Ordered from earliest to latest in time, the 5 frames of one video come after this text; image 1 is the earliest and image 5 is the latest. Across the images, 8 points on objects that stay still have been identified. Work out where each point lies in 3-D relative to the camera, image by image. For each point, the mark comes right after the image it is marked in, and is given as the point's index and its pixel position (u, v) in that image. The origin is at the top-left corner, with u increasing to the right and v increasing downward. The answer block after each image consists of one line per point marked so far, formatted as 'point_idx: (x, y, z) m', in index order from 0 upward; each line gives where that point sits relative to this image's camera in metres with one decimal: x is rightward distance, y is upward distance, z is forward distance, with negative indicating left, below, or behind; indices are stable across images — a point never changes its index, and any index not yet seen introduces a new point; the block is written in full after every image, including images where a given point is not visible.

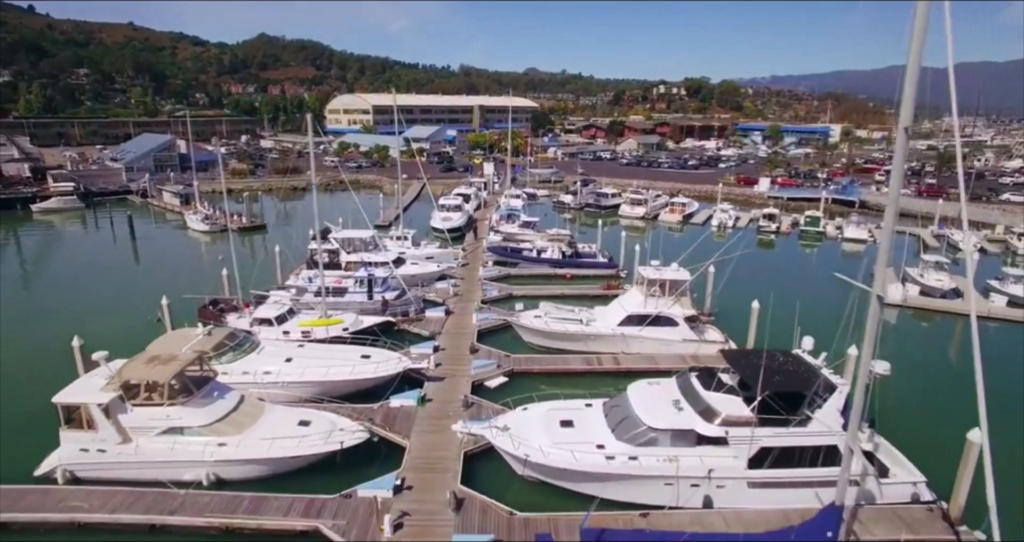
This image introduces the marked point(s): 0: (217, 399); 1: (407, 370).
0: (-5.9, -2.5, +12.6) m
1: (-2.6, -2.4, +15.6) m
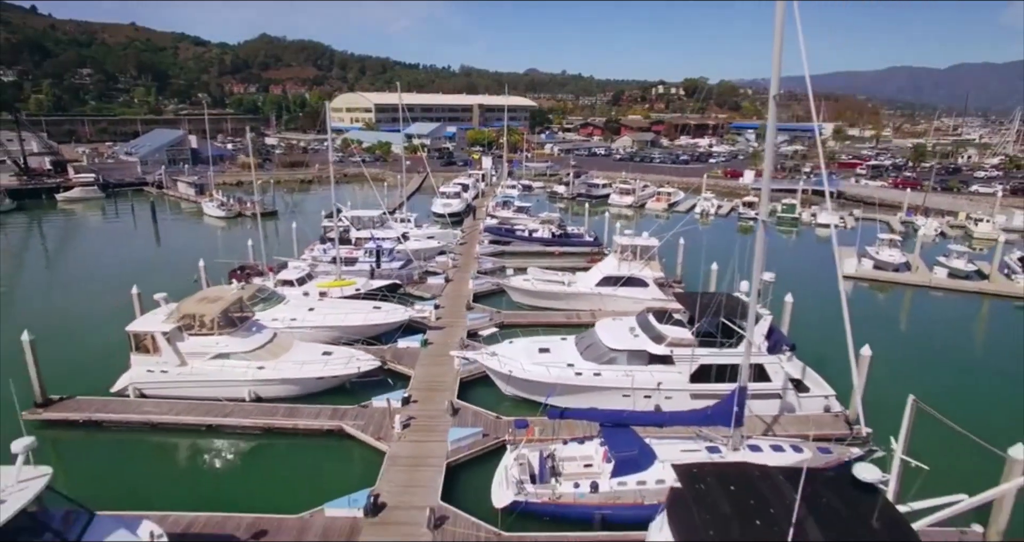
0: (-6.2, -1.5, +15.2) m
1: (-2.9, -1.4, +18.2) m
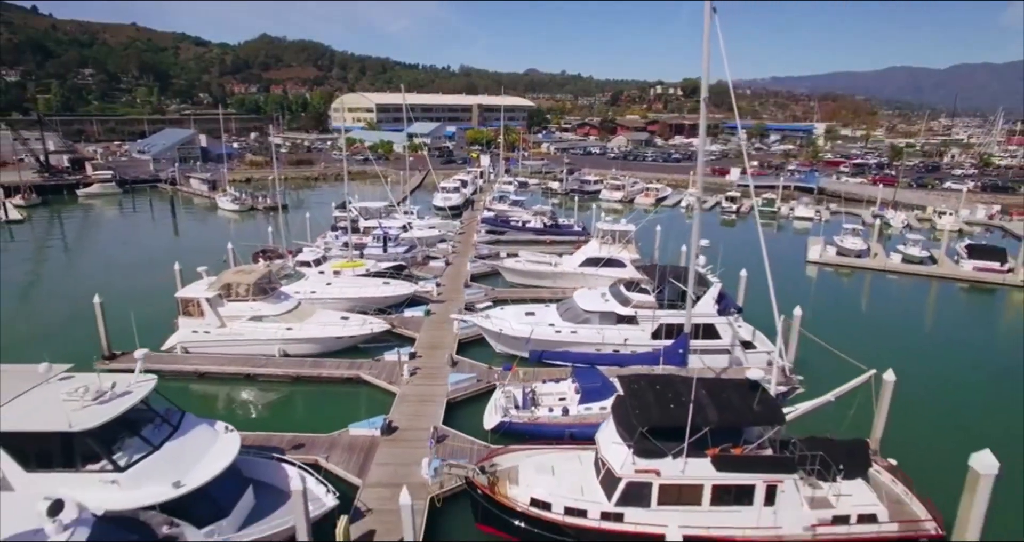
0: (-6.4, -0.8, +17.7) m
1: (-3.2, -0.7, +20.8) m
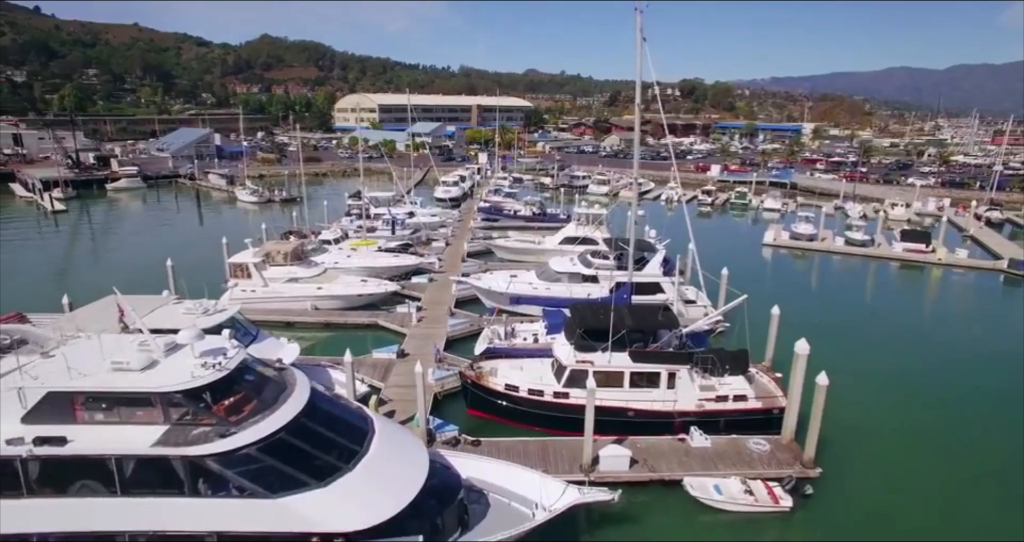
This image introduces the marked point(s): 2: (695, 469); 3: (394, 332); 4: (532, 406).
0: (-6.9, +0.2, +21.8) m
1: (-3.6, +0.2, +24.9) m
2: (+3.5, -3.7, +12.0) m
3: (-3.6, -1.9, +19.4) m
4: (+0.4, -2.8, +13.2) m
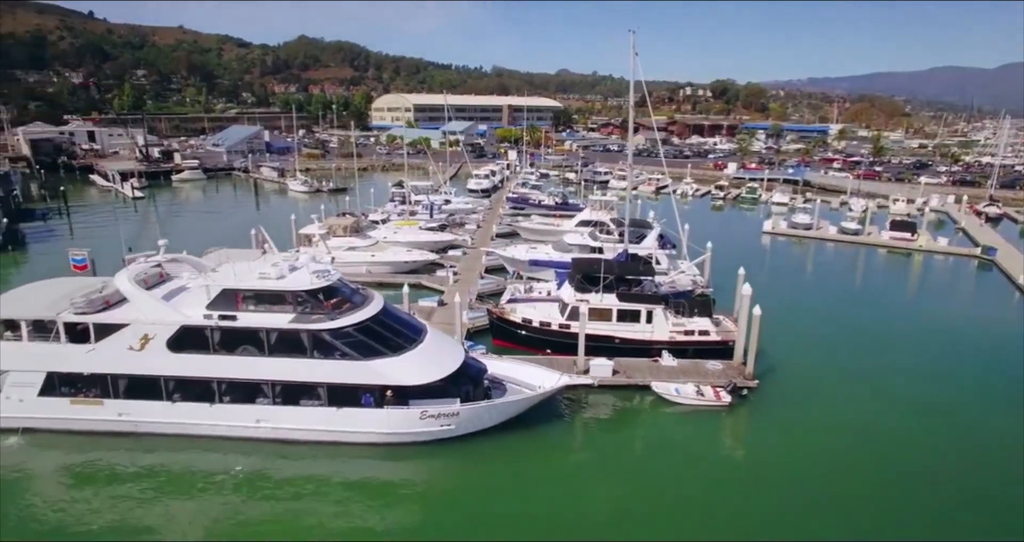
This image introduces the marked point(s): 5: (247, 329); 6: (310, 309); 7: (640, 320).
0: (-6.0, +1.3, +26.2) m
1: (-2.6, +1.4, +29.1) m
2: (+3.8, -2.7, +15.9) m
3: (-2.9, -0.8, +23.7) m
4: (+0.8, -1.7, +17.3) m
5: (-5.1, -1.1, +12.1) m
6: (-4.0, -0.8, +12.6) m
7: (+3.5, -1.4, +17.2) m
